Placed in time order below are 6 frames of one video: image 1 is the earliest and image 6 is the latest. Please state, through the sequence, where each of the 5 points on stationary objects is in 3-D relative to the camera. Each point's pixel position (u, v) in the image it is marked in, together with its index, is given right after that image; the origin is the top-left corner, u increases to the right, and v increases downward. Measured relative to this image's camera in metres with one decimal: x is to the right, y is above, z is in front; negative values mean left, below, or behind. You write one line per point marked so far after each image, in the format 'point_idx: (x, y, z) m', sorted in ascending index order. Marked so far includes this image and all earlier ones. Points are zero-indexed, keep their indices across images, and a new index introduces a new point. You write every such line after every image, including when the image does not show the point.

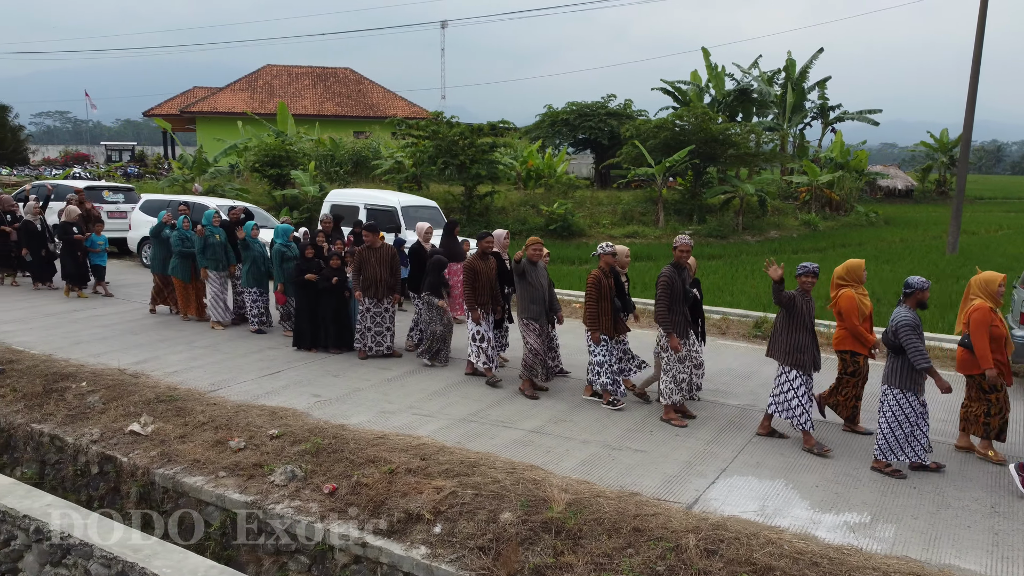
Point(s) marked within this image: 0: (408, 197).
0: (-1.6, +1.5, +12.2) m
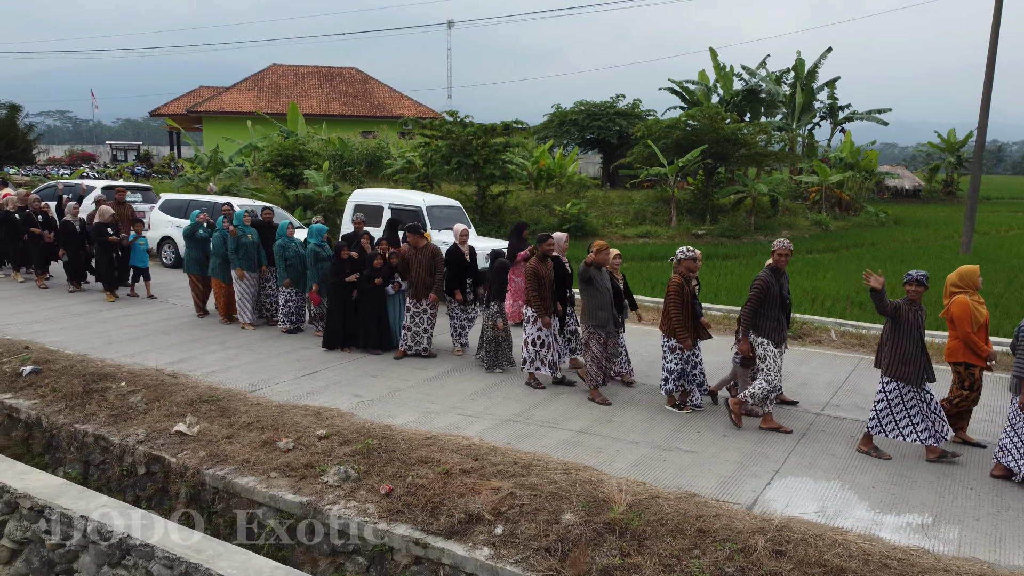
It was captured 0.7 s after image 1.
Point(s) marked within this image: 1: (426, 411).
0: (-1.3, +1.5, +12.2) m
1: (-0.7, -1.1, +6.5) m
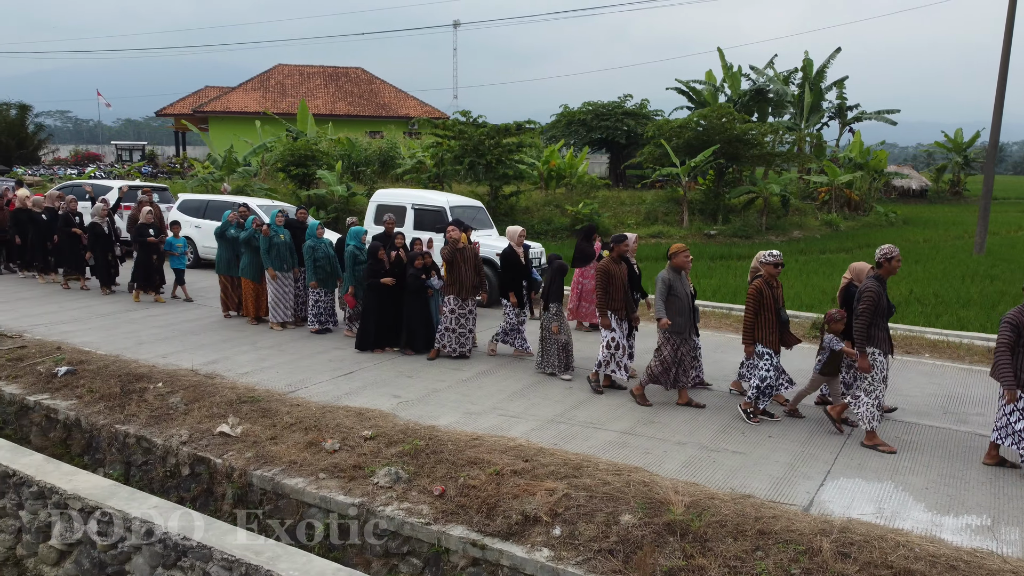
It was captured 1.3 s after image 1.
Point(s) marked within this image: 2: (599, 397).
0: (-0.9, +1.5, +12.2) m
1: (-0.4, -1.1, +6.5) m
2: (+0.8, -1.0, +6.9) m
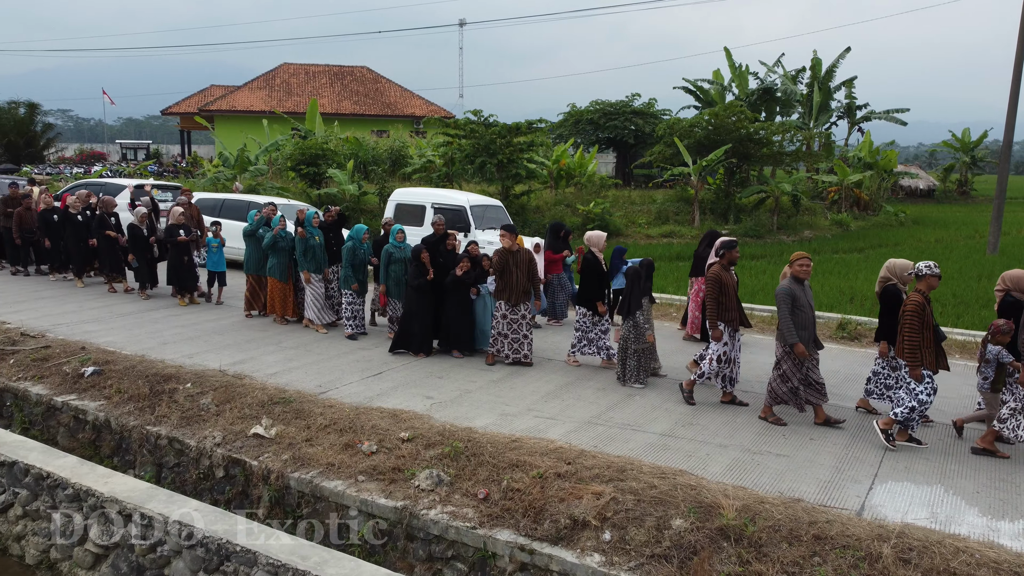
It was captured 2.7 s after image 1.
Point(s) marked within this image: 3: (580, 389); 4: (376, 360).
0: (-0.6, +1.5, +12.1) m
1: (-0.1, -1.1, +6.5) m
2: (+1.1, -1.0, +6.9) m
3: (+0.6, -0.9, +7.1) m
4: (-1.4, -0.8, +7.9) m
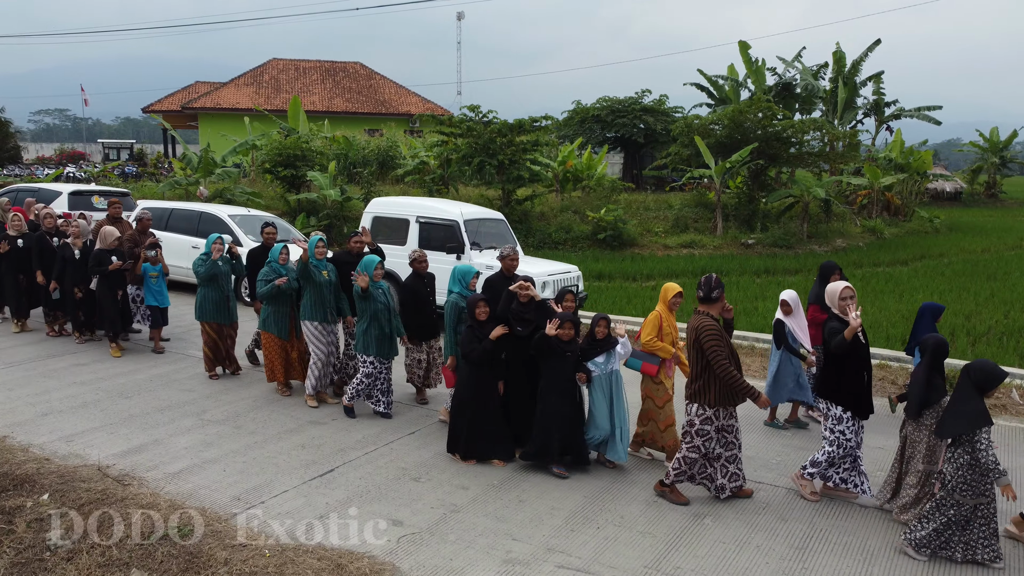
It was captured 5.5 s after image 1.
0: (-0.5, +1.0, +9.8) m
1: (0.0, -1.5, +4.2) m
2: (+1.2, -1.4, +4.6) m
3: (+0.7, -1.4, +4.8) m
4: (-1.4, -1.2, +5.6) m
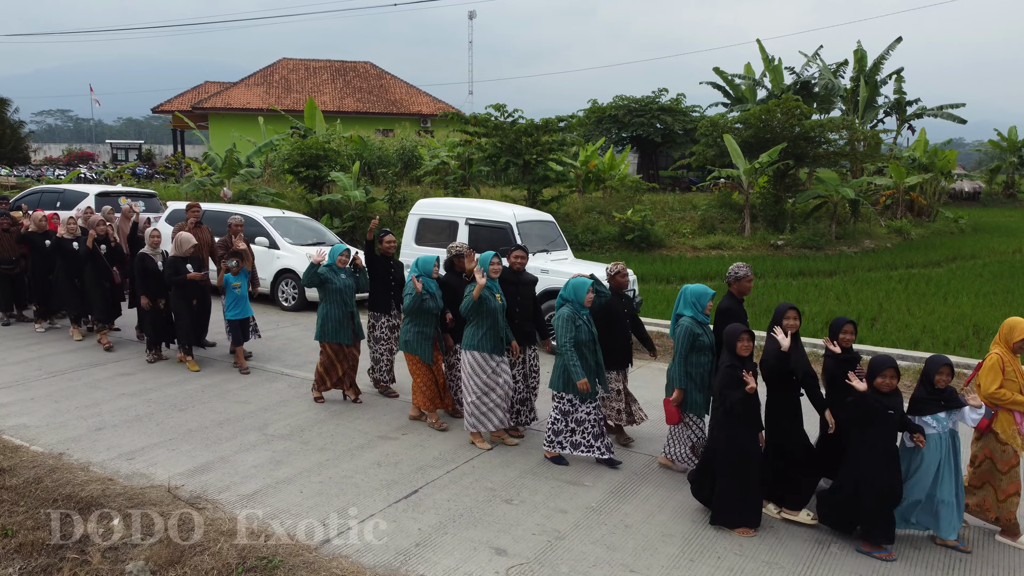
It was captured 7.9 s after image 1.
0: (+0.1, +1.0, +9.5) m
1: (+0.6, -1.5, +3.8) m
2: (+1.8, -1.5, +4.2) m
3: (+1.3, -1.4, +4.5) m
4: (-0.7, -1.2, +5.3) m
